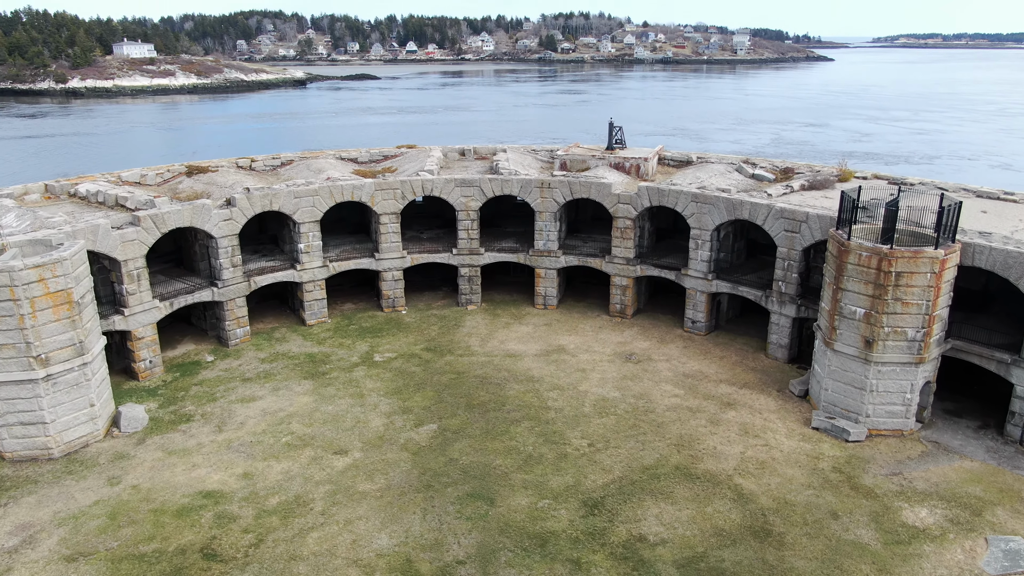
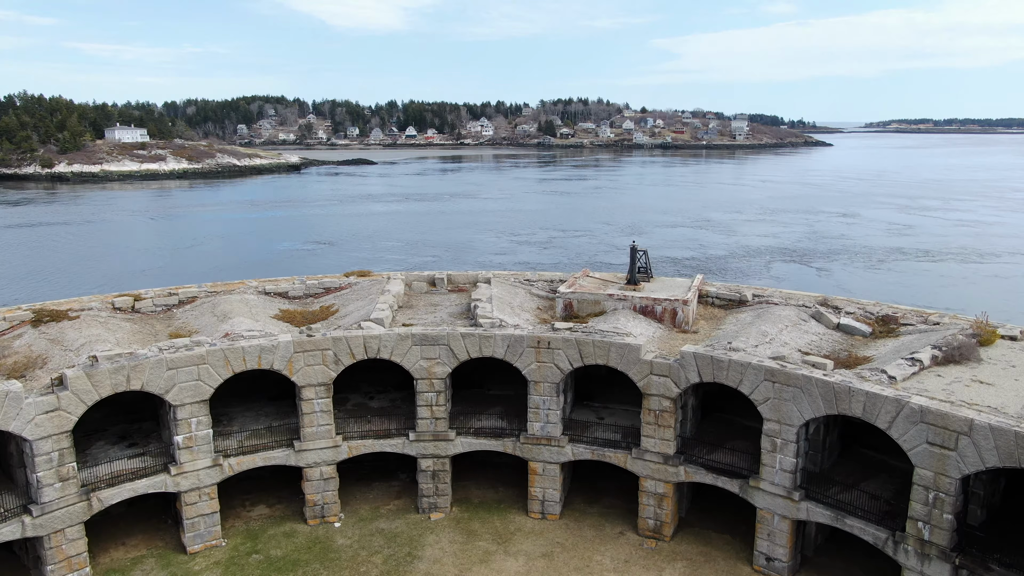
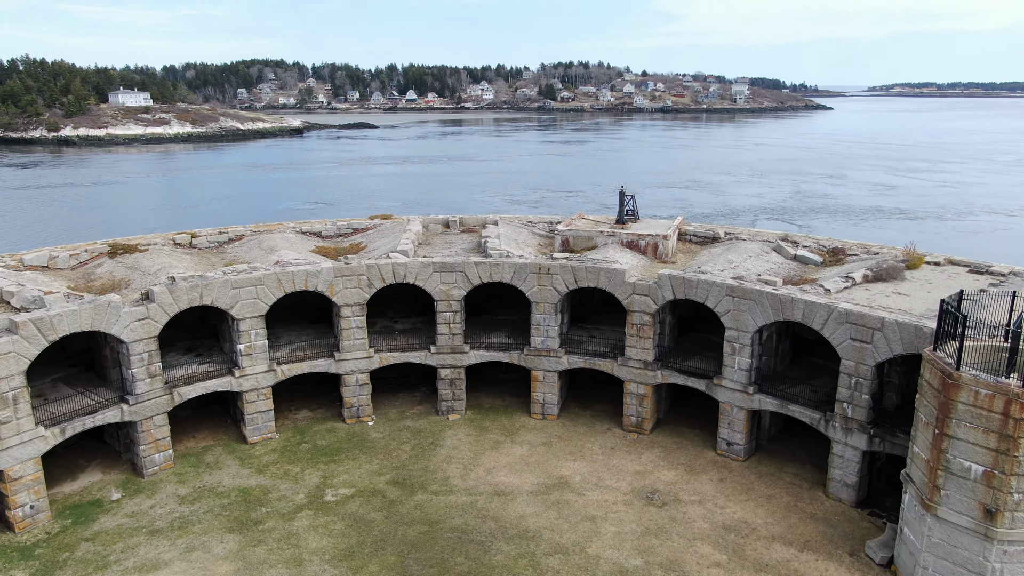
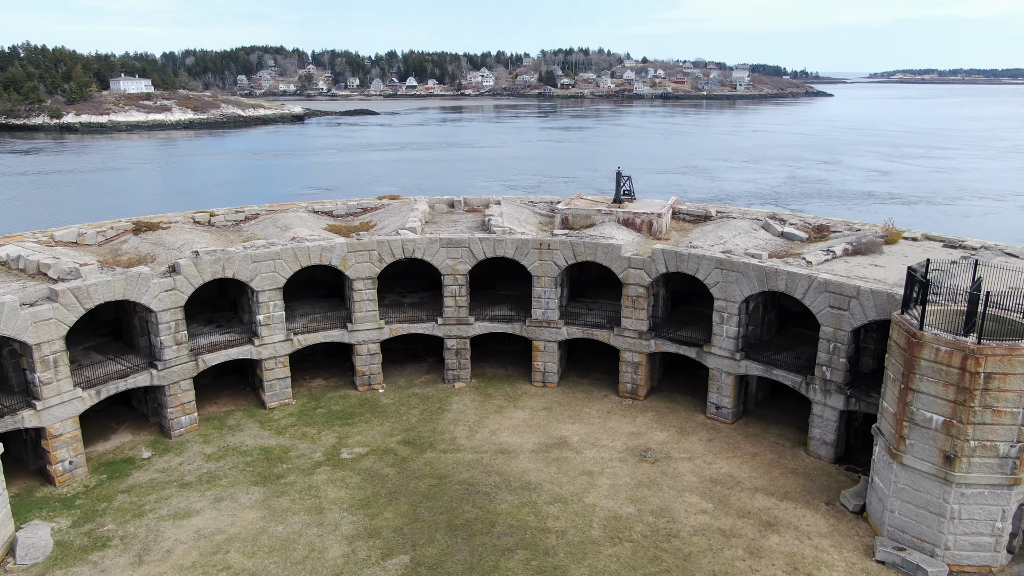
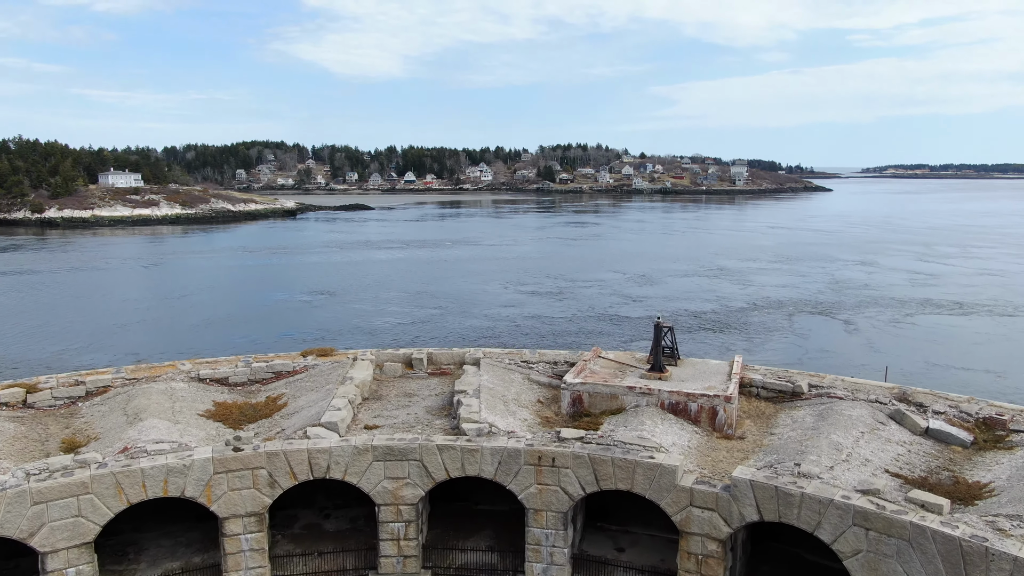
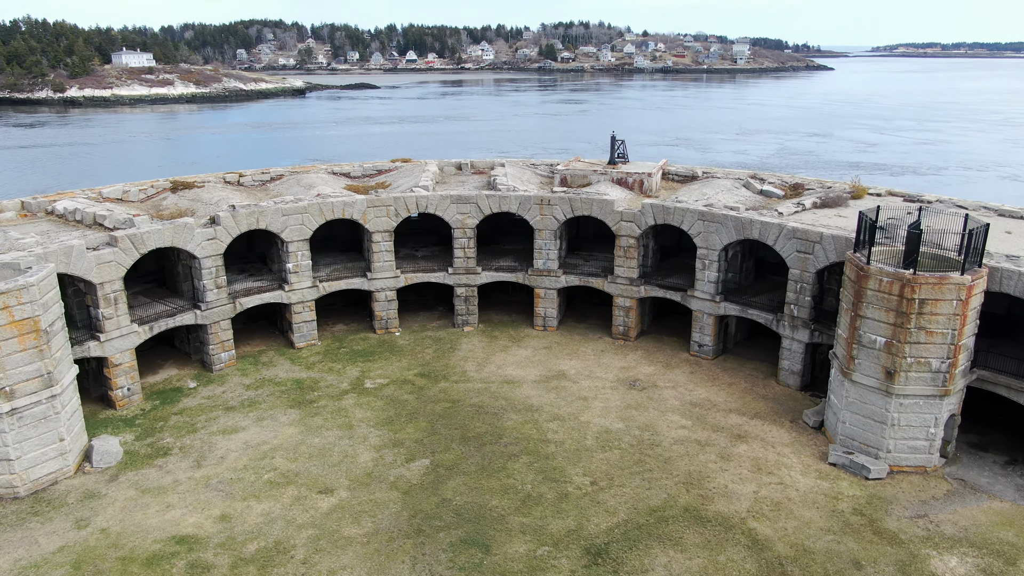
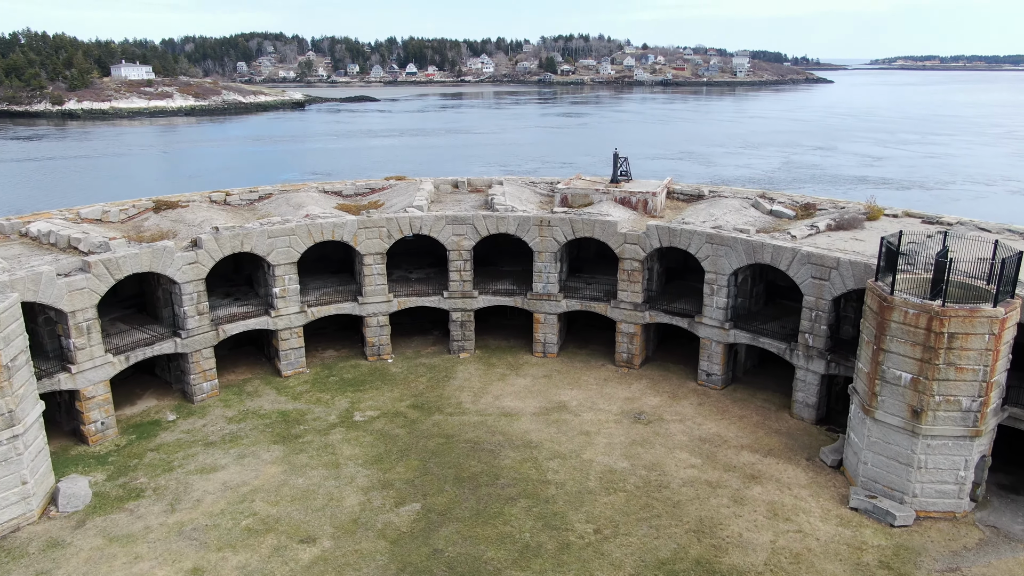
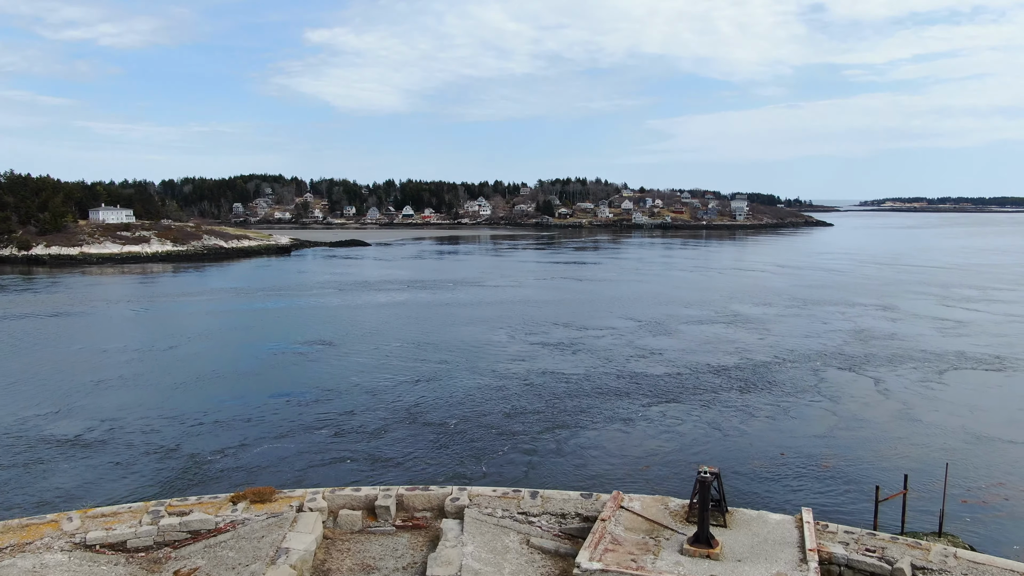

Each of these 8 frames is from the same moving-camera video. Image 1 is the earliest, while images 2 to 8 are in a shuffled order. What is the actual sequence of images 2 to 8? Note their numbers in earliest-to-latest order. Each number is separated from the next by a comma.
6, 7, 4, 3, 2, 5, 8
